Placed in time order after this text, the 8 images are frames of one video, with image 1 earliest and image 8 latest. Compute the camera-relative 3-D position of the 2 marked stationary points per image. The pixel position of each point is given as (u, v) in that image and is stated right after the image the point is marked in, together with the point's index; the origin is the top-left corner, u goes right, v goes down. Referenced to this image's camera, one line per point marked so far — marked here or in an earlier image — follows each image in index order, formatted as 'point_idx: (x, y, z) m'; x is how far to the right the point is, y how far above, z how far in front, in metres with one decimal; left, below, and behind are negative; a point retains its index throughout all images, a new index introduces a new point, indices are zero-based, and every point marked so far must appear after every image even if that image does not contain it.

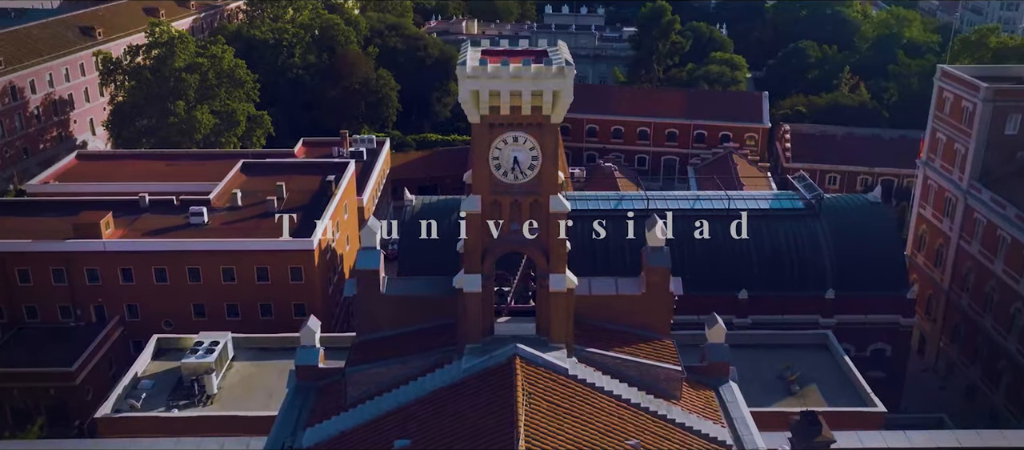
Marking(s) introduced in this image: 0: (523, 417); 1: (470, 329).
0: (+0.2, -3.0, +15.1) m
1: (-0.7, -1.8, +17.1) m
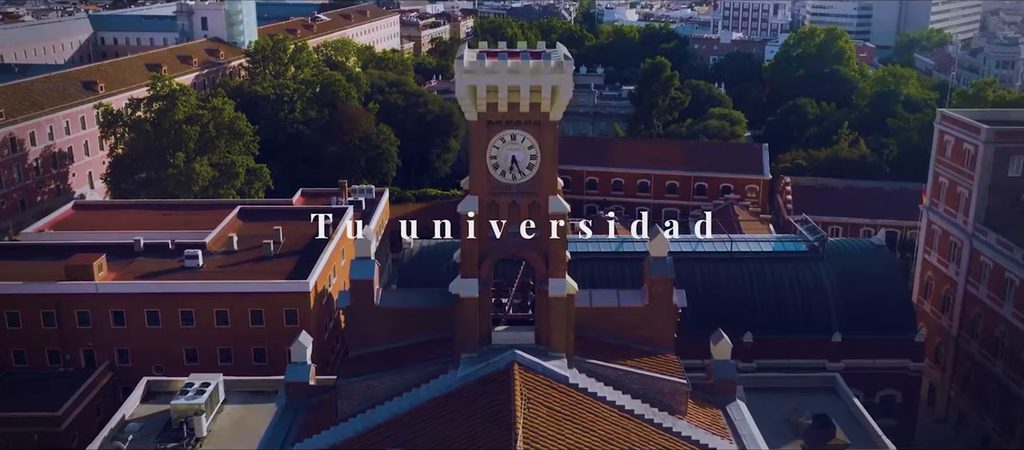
0: (+0.1, -2.9, +14.5) m
1: (-0.8, -1.9, +16.5) m
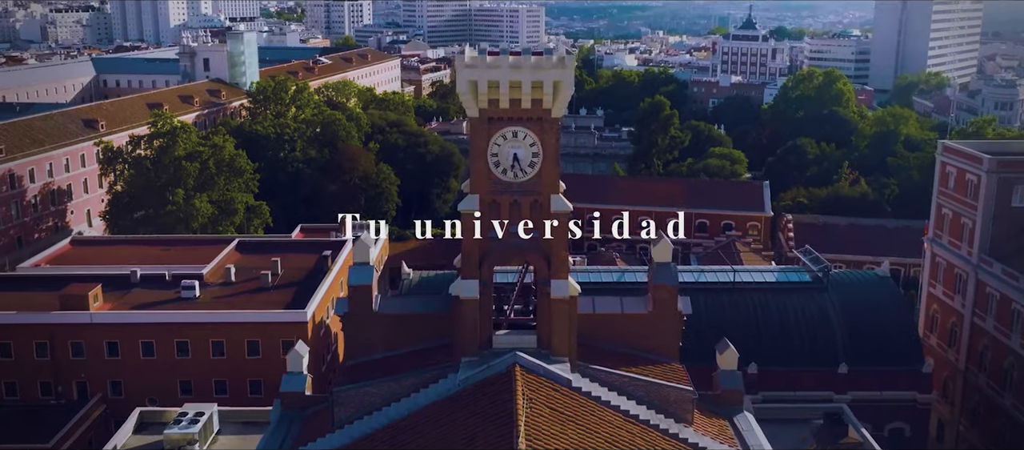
0: (+0.2, -2.8, +14.0) m
1: (-0.7, -1.9, +16.1) m
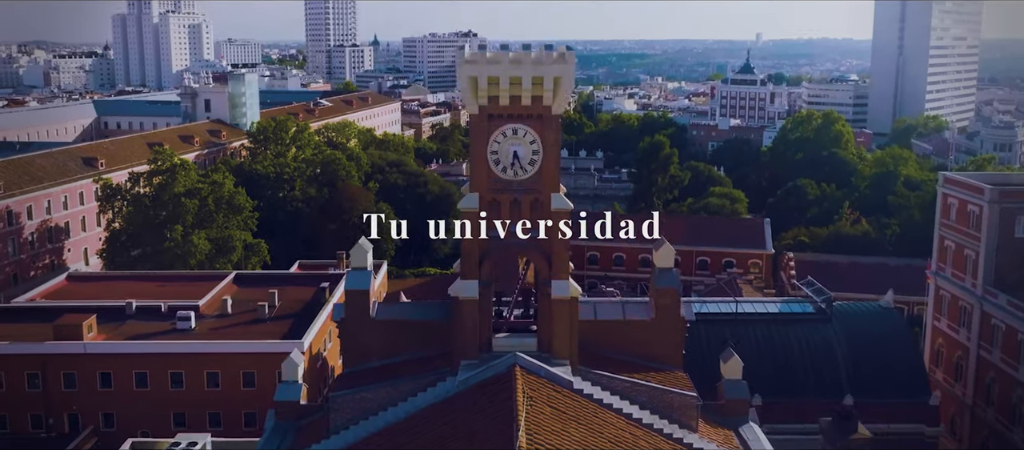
0: (+0.2, -2.7, +13.6) m
1: (-0.7, -1.9, +15.8) m
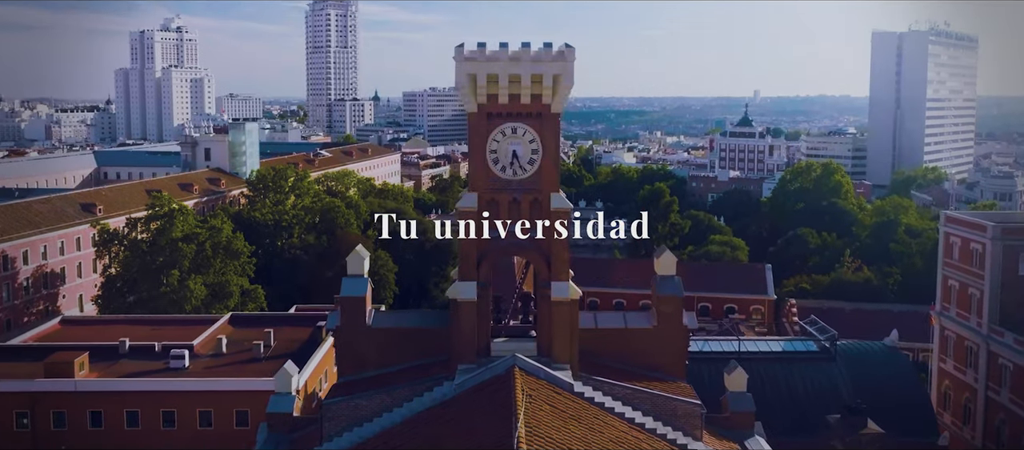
0: (+0.1, -2.5, +13.2) m
1: (-0.8, -1.9, +15.4) m
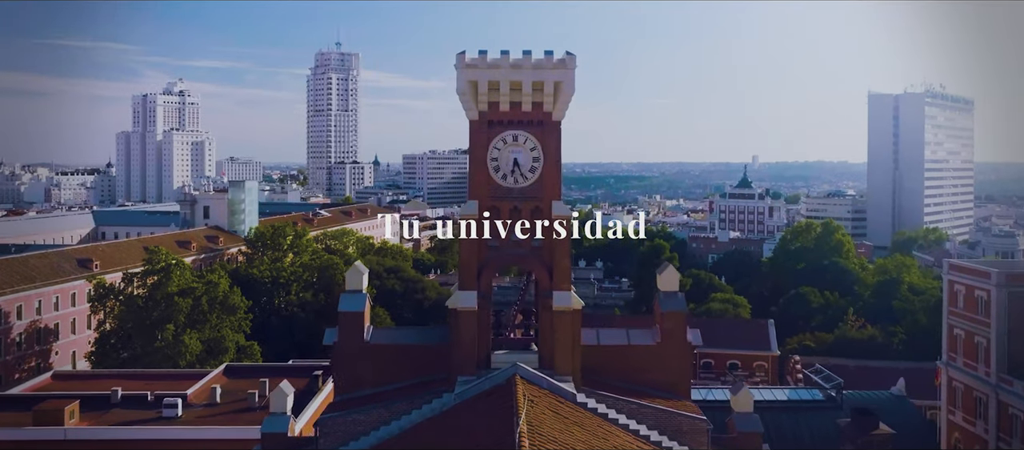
0: (+0.2, -2.5, +12.7) m
1: (-0.7, -2.1, +15.0) m
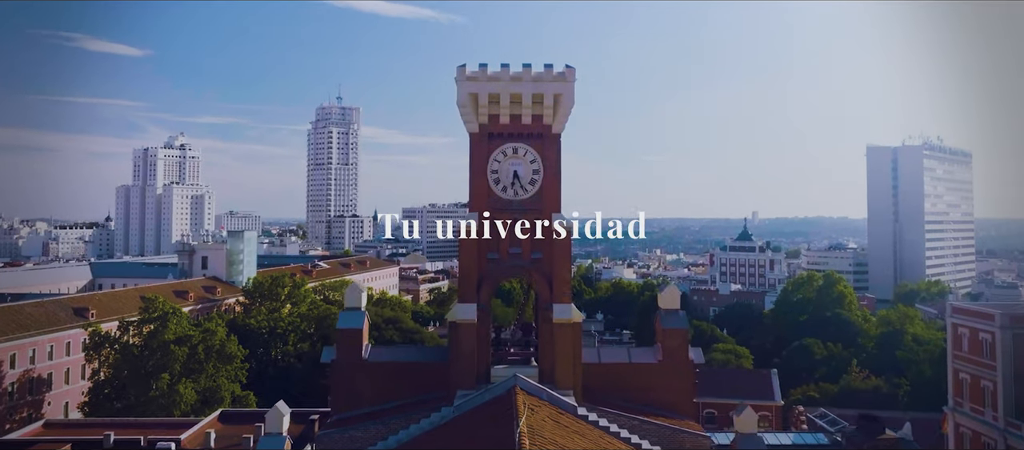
0: (+0.2, -2.5, +12.4) m
1: (-0.7, -2.2, +14.7) m
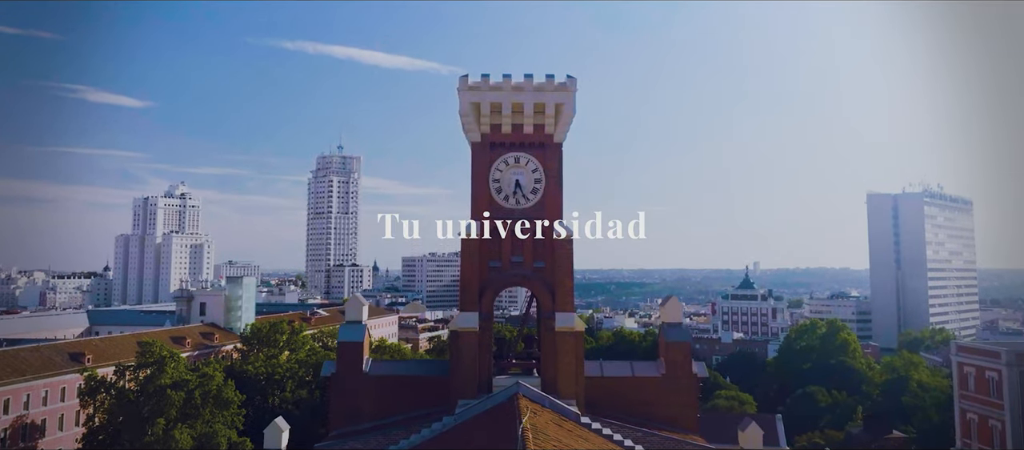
0: (+0.2, -2.4, +12.1) m
1: (-0.7, -2.4, +14.4) m
